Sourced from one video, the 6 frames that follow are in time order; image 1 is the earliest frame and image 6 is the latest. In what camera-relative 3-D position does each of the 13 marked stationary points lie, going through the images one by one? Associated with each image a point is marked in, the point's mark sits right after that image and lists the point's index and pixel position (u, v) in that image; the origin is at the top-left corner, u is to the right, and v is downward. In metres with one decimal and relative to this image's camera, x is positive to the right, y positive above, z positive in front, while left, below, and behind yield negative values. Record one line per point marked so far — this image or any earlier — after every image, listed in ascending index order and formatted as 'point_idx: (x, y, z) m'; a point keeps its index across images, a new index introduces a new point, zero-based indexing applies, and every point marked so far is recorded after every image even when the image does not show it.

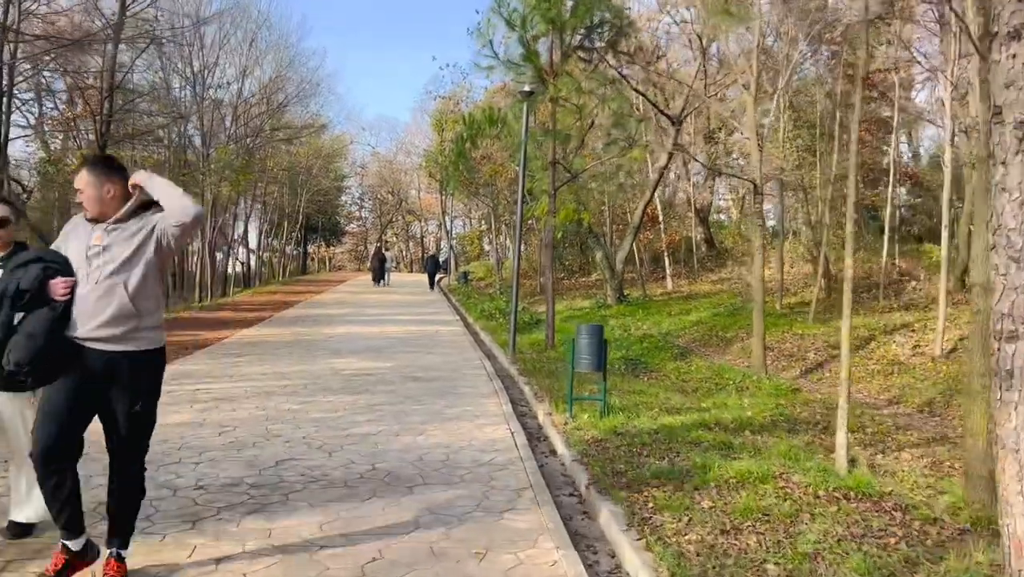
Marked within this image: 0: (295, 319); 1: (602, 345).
0: (-4.5, -0.6, +16.2) m
1: (+0.8, -0.5, +7.1) m
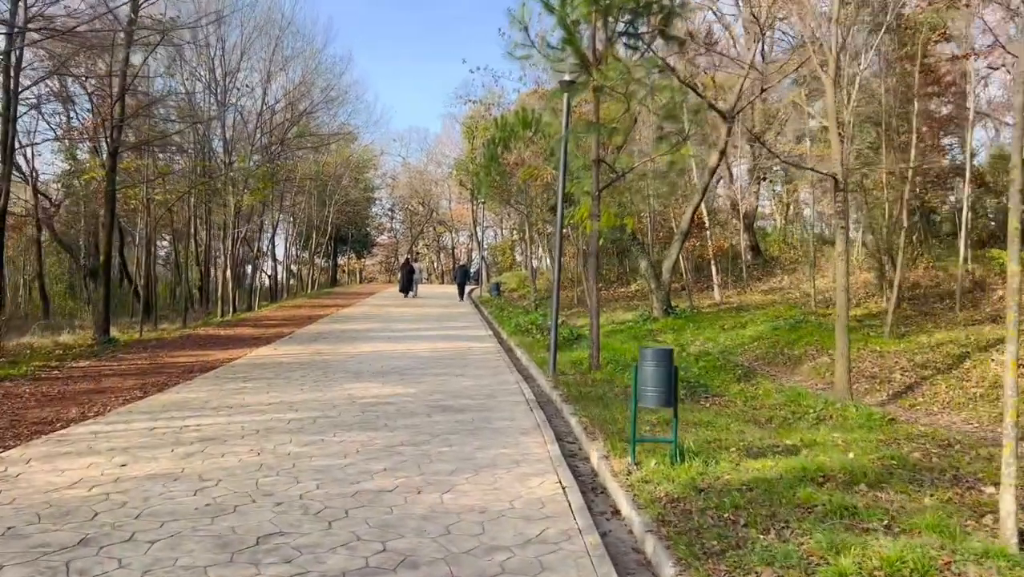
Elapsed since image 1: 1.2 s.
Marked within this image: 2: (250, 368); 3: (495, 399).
0: (-3.8, -0.9, +15.0) m
1: (+1.2, -0.6, +5.7) m
2: (-3.6, -1.1, +10.5) m
3: (-0.2, -1.2, +8.6) m
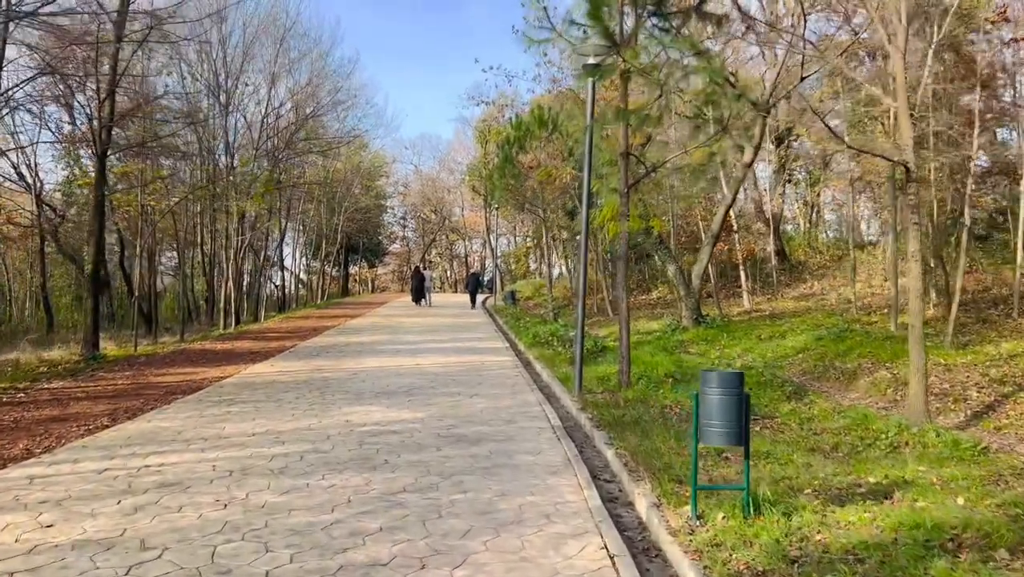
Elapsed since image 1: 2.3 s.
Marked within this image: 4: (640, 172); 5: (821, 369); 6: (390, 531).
0: (-3.5, -1.1, +13.9) m
1: (+1.4, -0.7, +4.5) m
2: (-3.3, -1.2, +9.4) m
3: (0.0, -1.3, +7.4) m
4: (+1.8, +1.7, +11.1) m
5: (+4.3, -1.1, +10.9) m
6: (-0.7, -1.3, +4.2) m
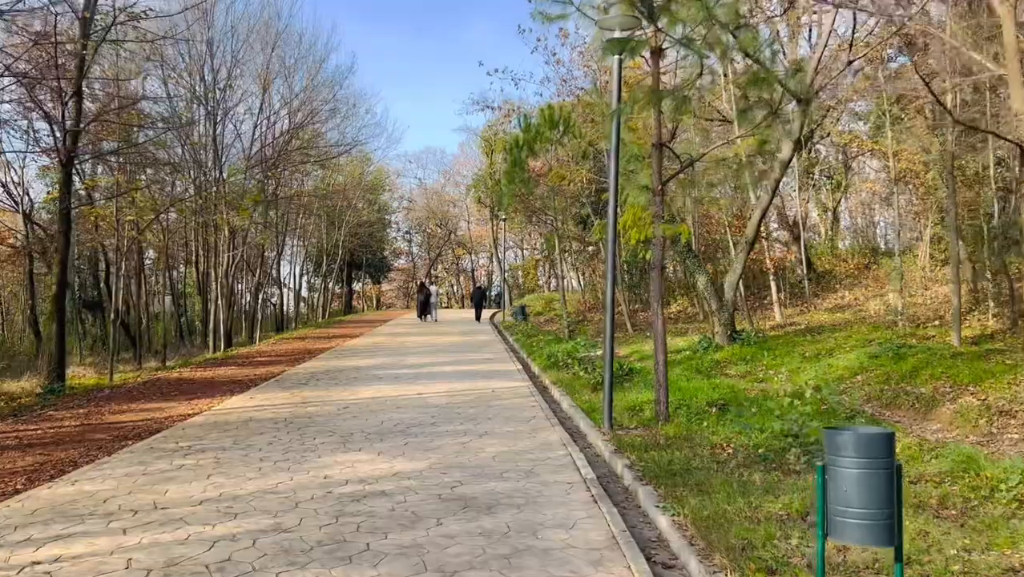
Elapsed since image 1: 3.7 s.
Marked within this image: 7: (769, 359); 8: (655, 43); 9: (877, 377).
0: (-3.2, -1.4, +12.4) m
1: (+1.5, -0.7, +3.0) m
2: (-3.1, -1.4, +7.9) m
3: (+0.2, -1.5, +5.9) m
4: (+2.0, +1.5, +9.6) m
5: (+4.5, -1.3, +9.3) m
6: (-0.5, -1.4, +2.7) m
7: (+4.1, -1.1, +12.3) m
8: (+1.5, +2.6, +8.3) m
9: (+4.8, -1.2, +10.1) m
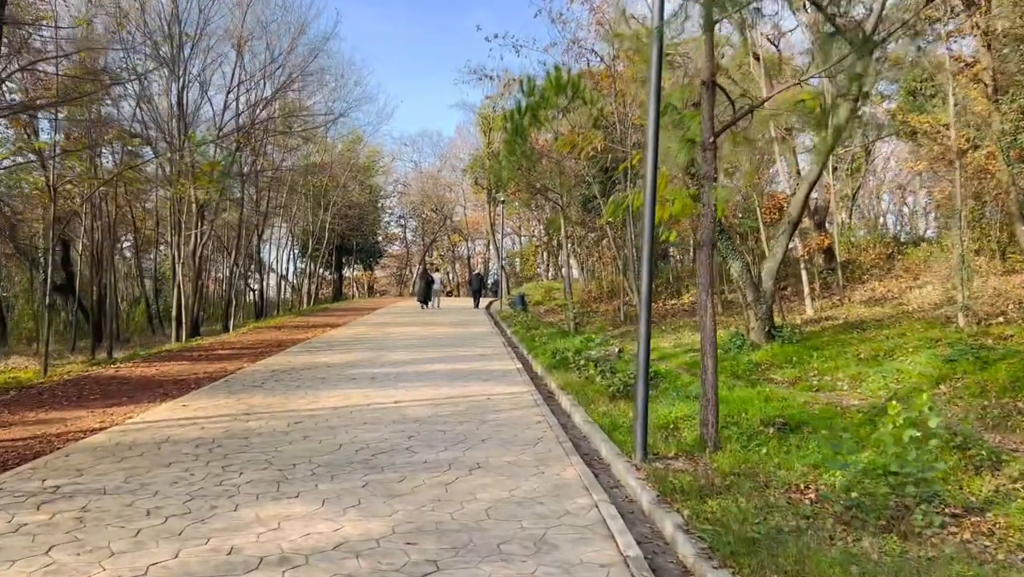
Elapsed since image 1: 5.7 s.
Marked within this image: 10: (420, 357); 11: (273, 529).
0: (-3.3, -1.2, +10.3) m
1: (+1.5, -0.7, +0.9) m
2: (-3.1, -1.3, +5.9) m
3: (+0.2, -1.3, +3.8) m
4: (+2.0, +1.6, +7.5) m
5: (+4.5, -1.2, +7.3) m
6: (-0.5, -1.3, +0.6) m
7: (+4.1, -1.0, +10.2) m
8: (+1.6, +2.7, +6.2) m
9: (+4.8, -1.0, +8.1) m
10: (-1.5, -1.1, +12.6) m
11: (-1.3, -1.3, +4.3) m
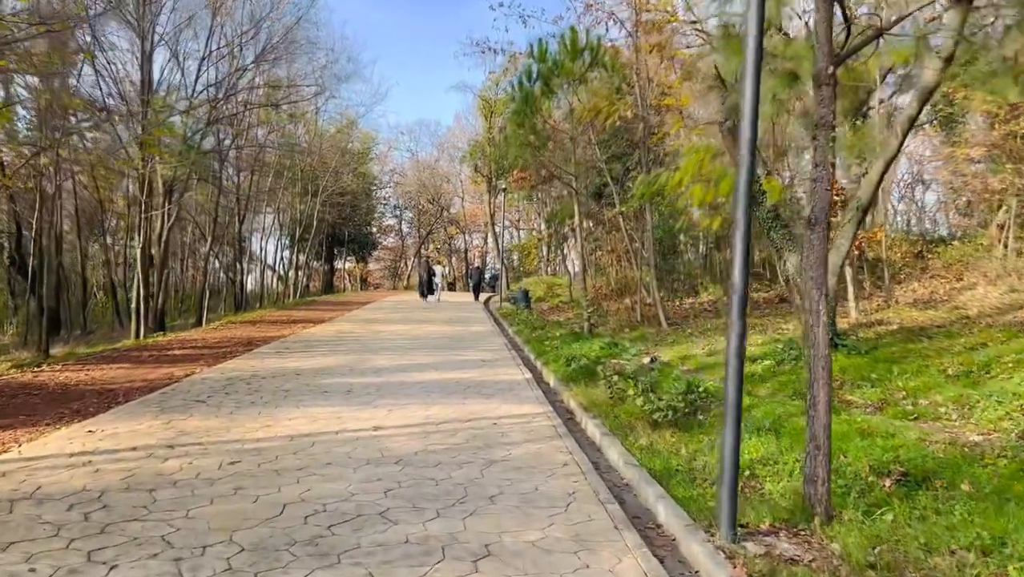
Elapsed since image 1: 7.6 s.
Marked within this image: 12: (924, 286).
0: (-3.1, -1.0, +8.3) m
1: (+1.7, -0.7, -1.0) m
2: (-3.0, -1.2, +3.9) m
3: (+0.4, -1.3, +1.8) m
4: (+2.2, +1.7, +5.5) m
5: (+4.7, -1.2, +5.3) m
6: (-0.3, -1.3, -1.4) m
7: (+4.2, -1.0, +8.3) m
8: (+1.8, +2.7, +4.2) m
9: (+4.9, -1.1, +6.1) m
10: (-1.4, -1.0, +10.6) m
11: (-1.2, -1.3, +2.3) m
12: (+10.0, +0.1, +19.0) m
